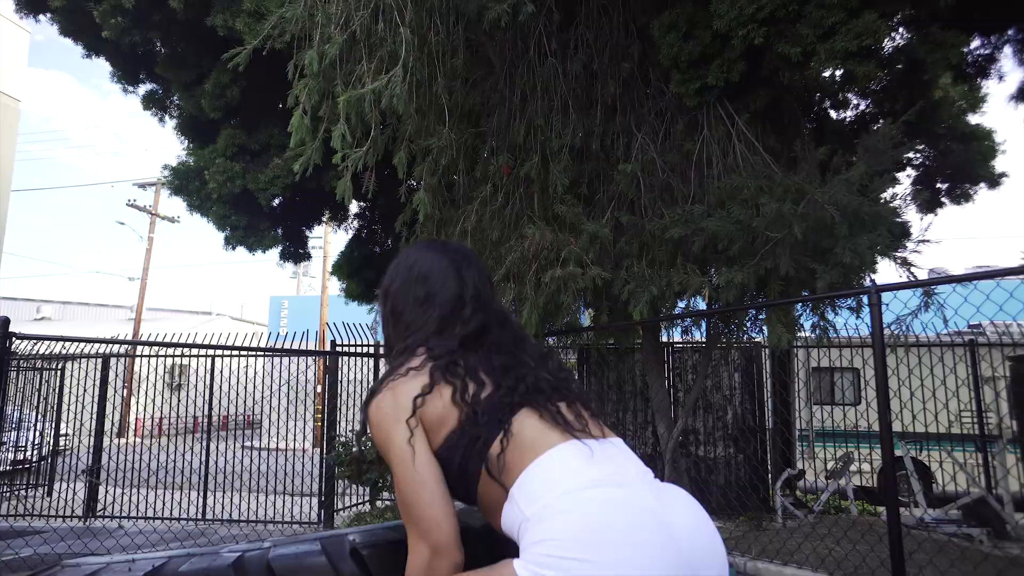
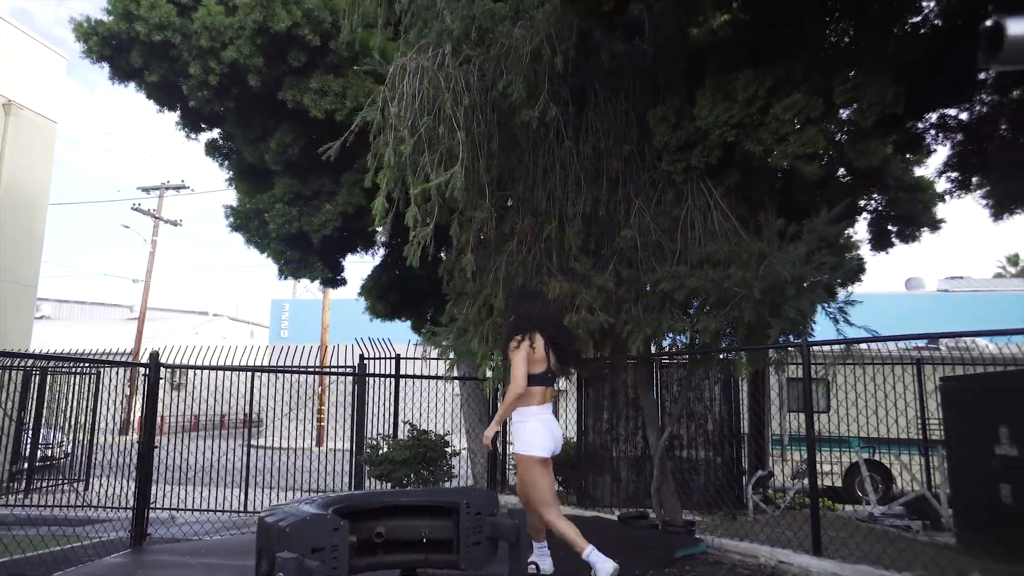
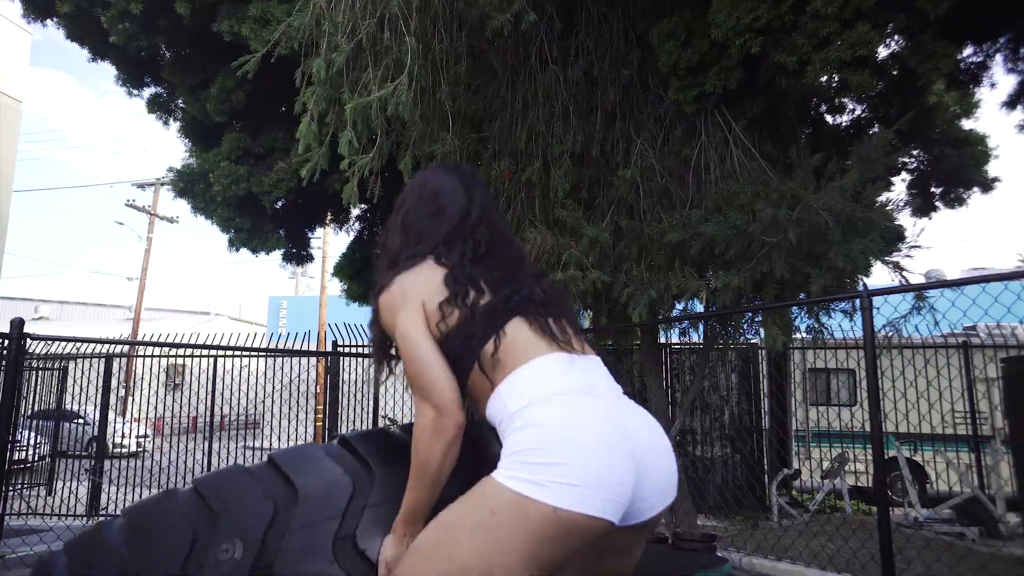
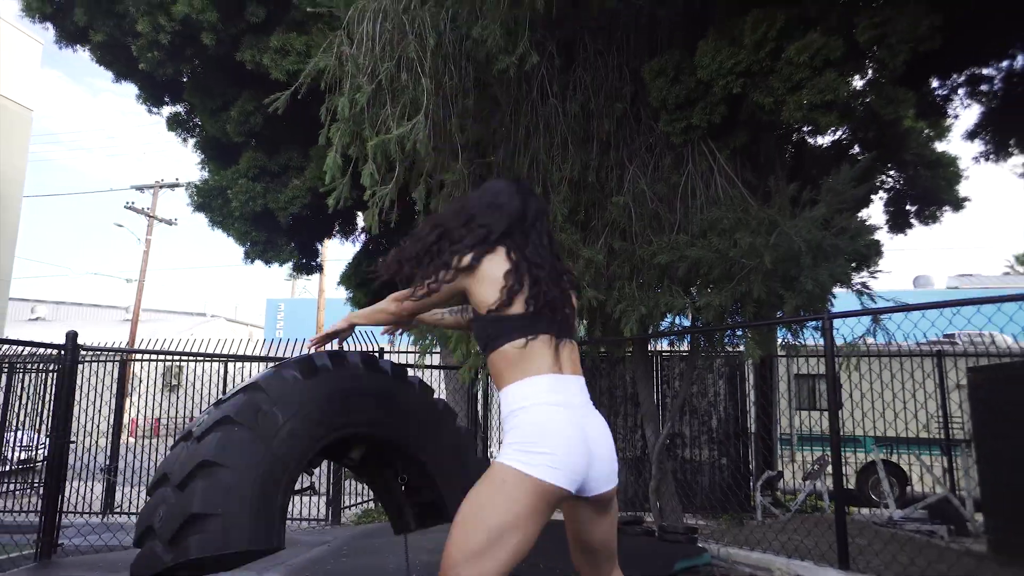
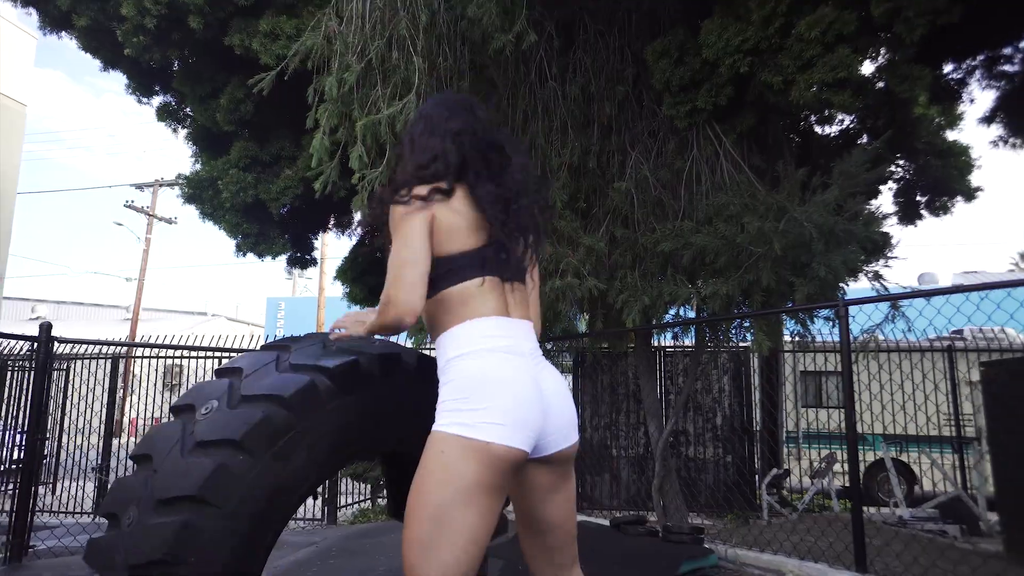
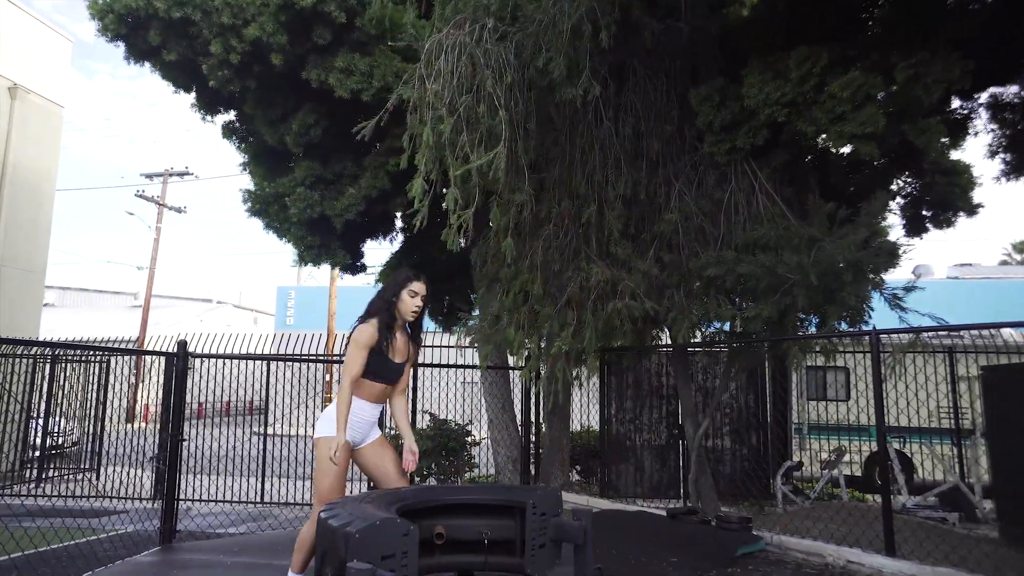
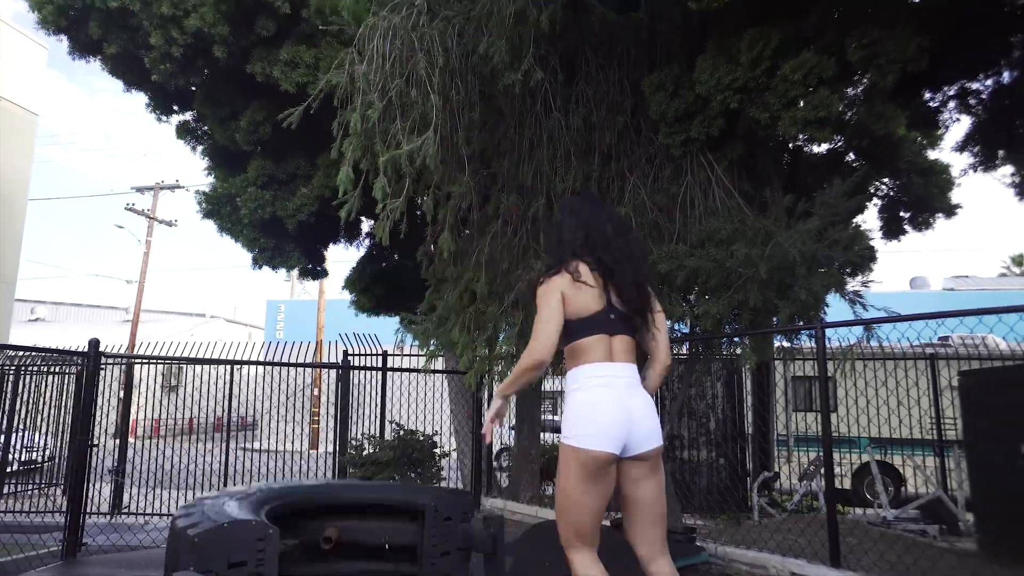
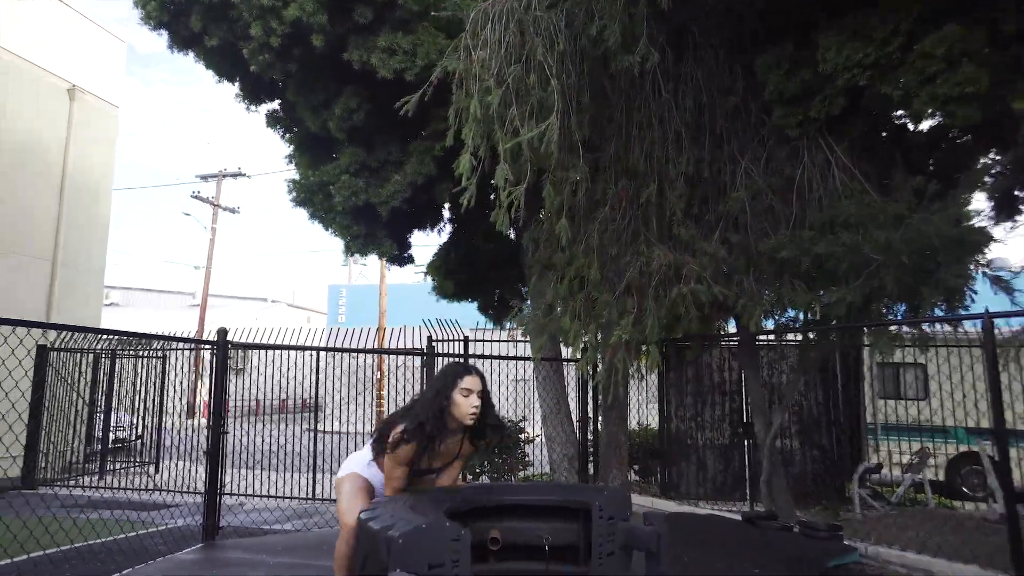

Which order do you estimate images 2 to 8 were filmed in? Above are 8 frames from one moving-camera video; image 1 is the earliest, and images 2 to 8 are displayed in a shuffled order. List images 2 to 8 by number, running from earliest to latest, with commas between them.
3, 5, 4, 7, 2, 6, 8
